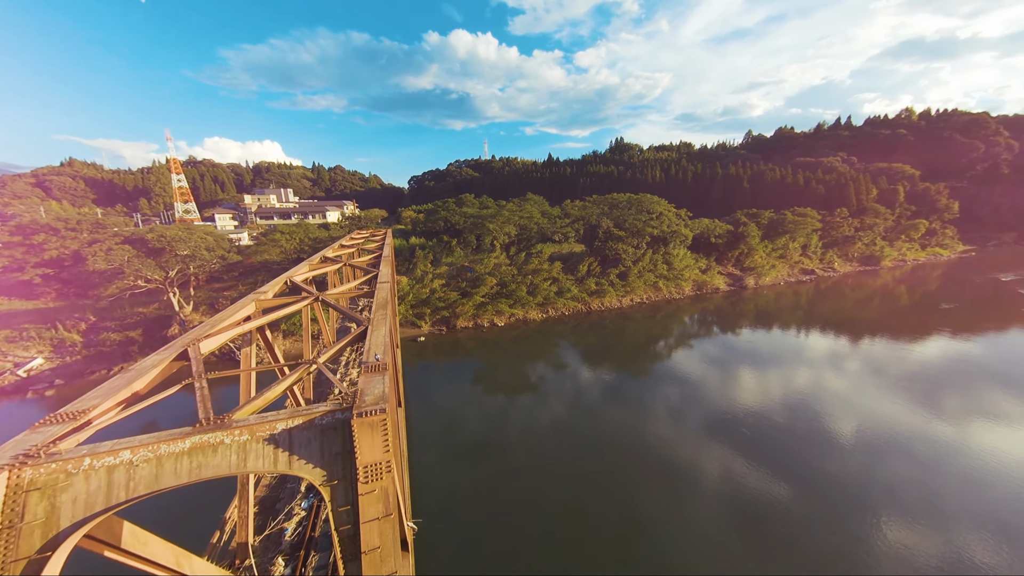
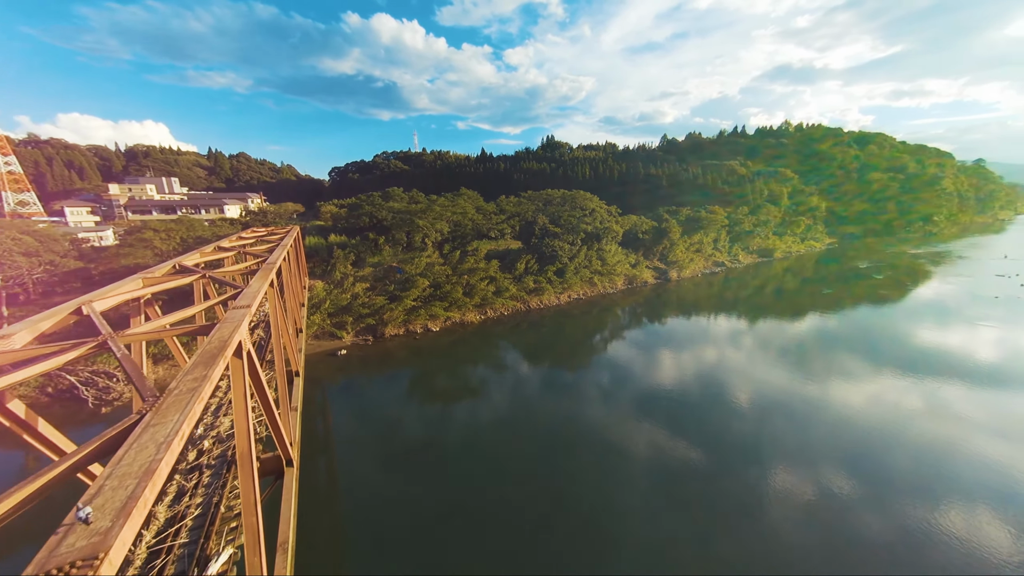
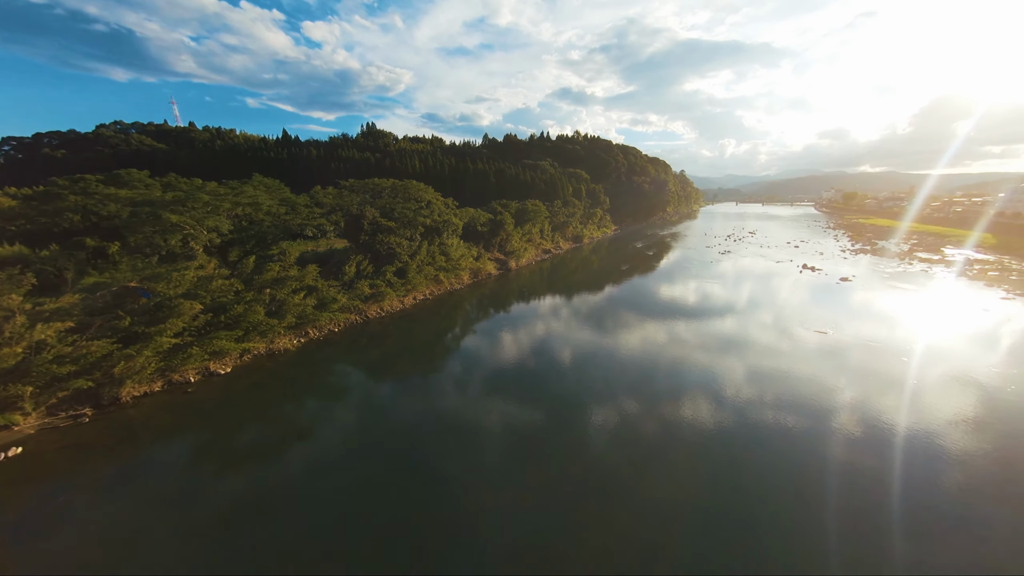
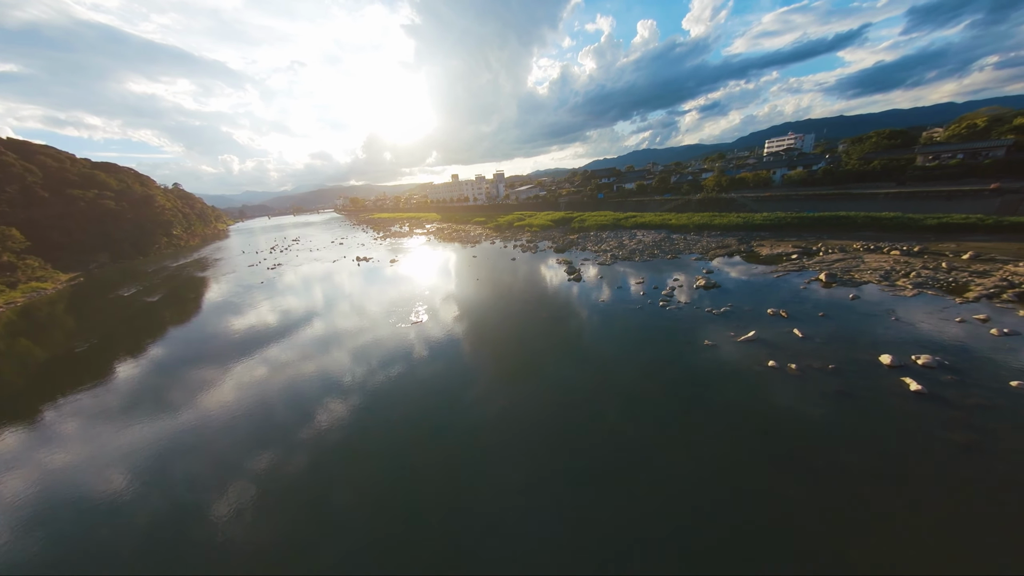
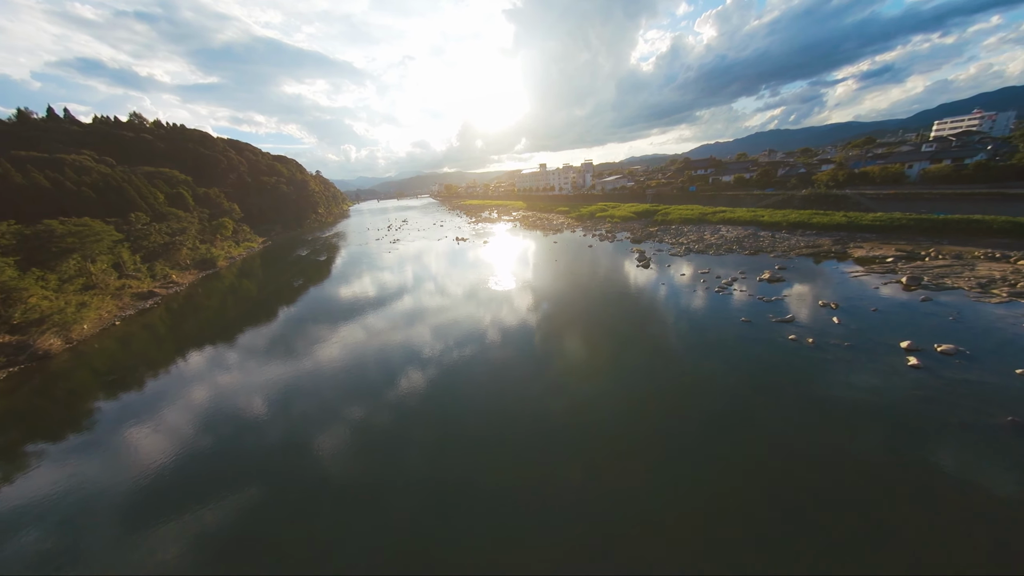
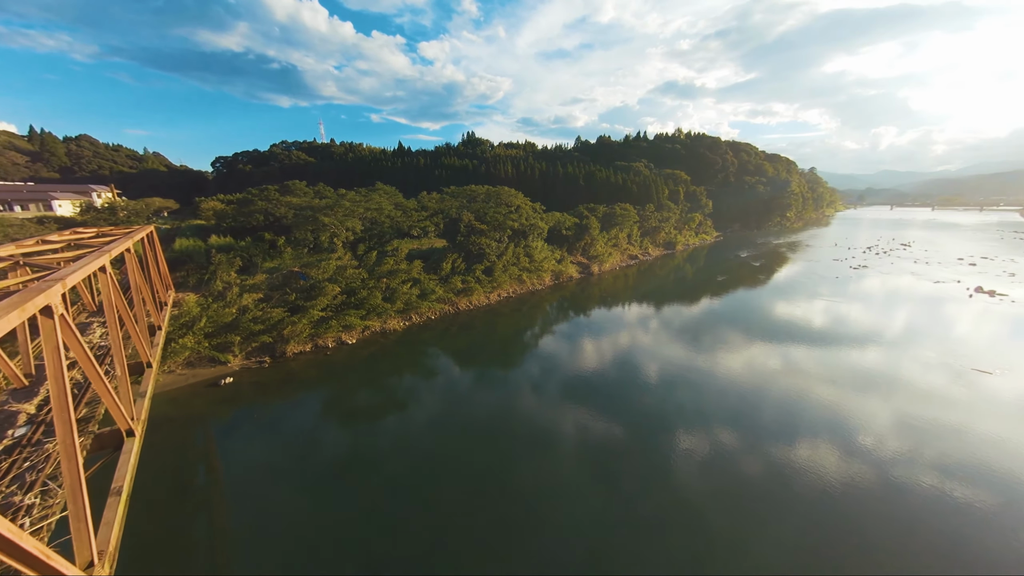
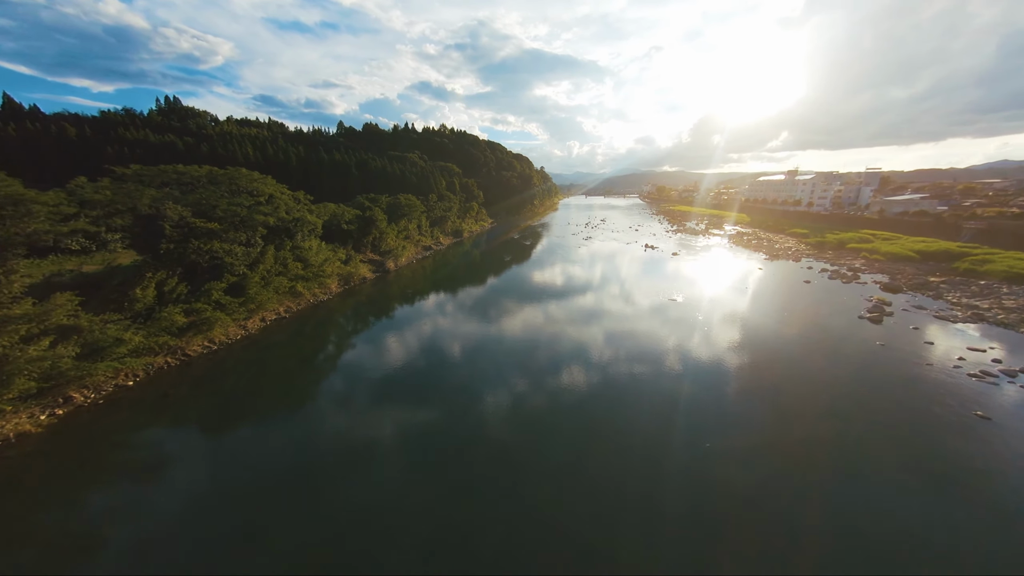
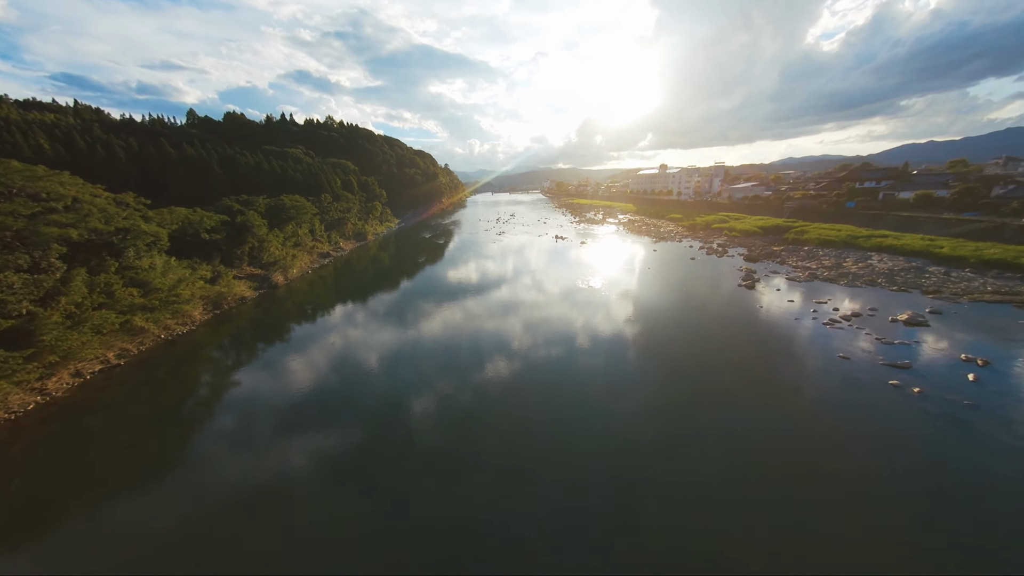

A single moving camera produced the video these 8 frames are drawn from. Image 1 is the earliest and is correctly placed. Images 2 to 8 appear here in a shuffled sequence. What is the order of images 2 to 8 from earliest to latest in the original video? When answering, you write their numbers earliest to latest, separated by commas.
2, 6, 3, 7, 8, 5, 4
